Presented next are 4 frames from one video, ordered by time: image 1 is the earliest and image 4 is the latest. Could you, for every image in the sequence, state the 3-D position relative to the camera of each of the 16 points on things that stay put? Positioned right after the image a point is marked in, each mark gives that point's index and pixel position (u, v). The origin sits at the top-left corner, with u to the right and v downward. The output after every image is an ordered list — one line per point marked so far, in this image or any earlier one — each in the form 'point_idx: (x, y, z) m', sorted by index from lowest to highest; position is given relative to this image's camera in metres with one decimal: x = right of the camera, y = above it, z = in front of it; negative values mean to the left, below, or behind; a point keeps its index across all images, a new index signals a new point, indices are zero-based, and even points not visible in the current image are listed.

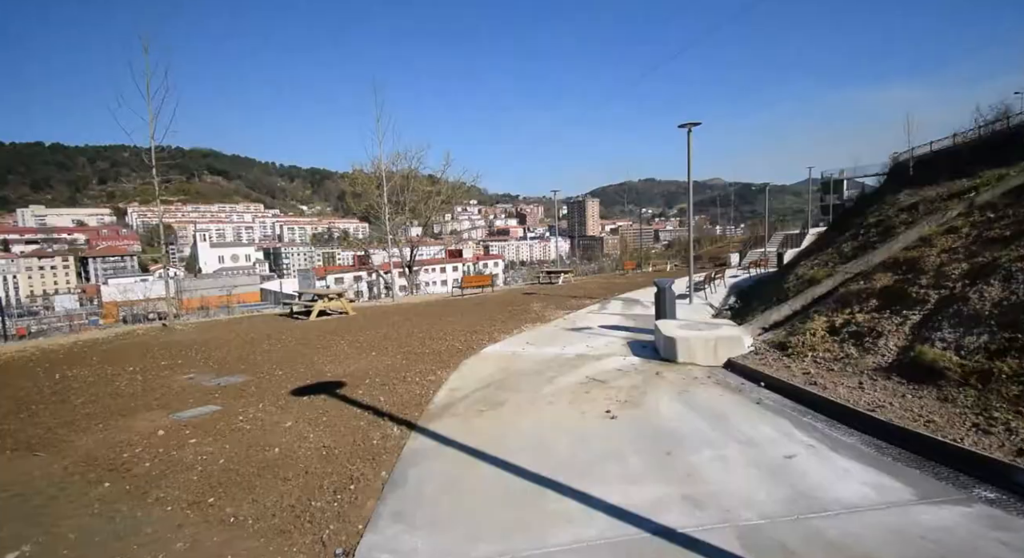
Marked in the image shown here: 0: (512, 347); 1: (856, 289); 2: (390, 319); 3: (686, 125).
0: (0.0, -1.2, +8.7) m
1: (+5.1, -0.1, +7.1) m
2: (-3.2, -1.1, +12.7) m
3: (+4.7, +4.1, +13.2) m
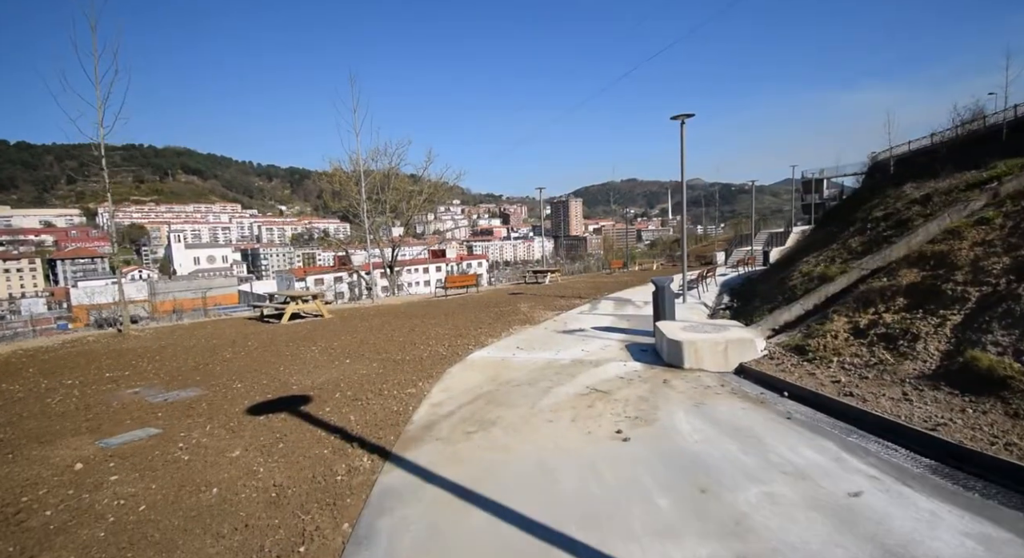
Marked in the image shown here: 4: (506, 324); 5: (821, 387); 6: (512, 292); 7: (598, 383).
0: (-0.2, -1.2, +7.9) m
1: (+4.9, -0.1, +6.5) m
2: (-3.5, -1.1, +11.8) m
3: (+4.3, +4.2, +12.6) m
4: (-0.1, -1.0, +11.1) m
5: (+3.3, -1.1, +5.1) m
6: (+0.1, -0.5, +17.7) m
7: (+1.1, -1.3, +6.1) m
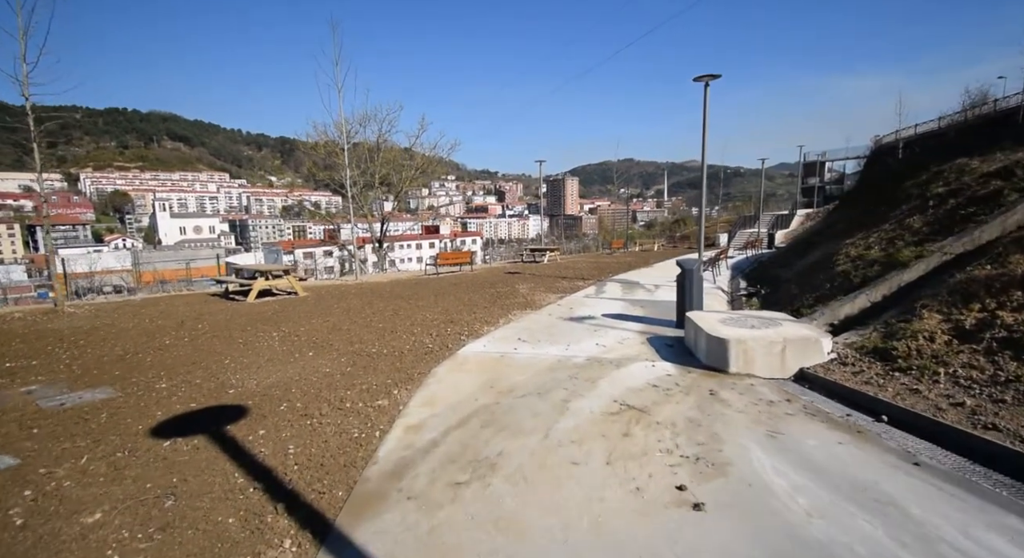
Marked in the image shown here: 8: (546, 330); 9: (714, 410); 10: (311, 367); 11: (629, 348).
0: (-0.2, -0.9, +6.5) m
1: (+5.0, 0.0, +5.2) m
2: (-3.6, -0.5, +10.3) m
3: (+4.4, +4.6, +11.0) m
4: (-0.2, -0.6, +9.7) m
5: (+3.3, -1.0, +3.8) m
6: (-0.1, +0.3, +16.2) m
7: (+1.1, -1.1, +4.7) m
8: (+0.5, -0.8, +7.6) m
9: (+1.8, -1.1, +4.3) m
10: (-2.3, -1.0, +5.6) m
11: (+1.6, -0.9, +6.6) m
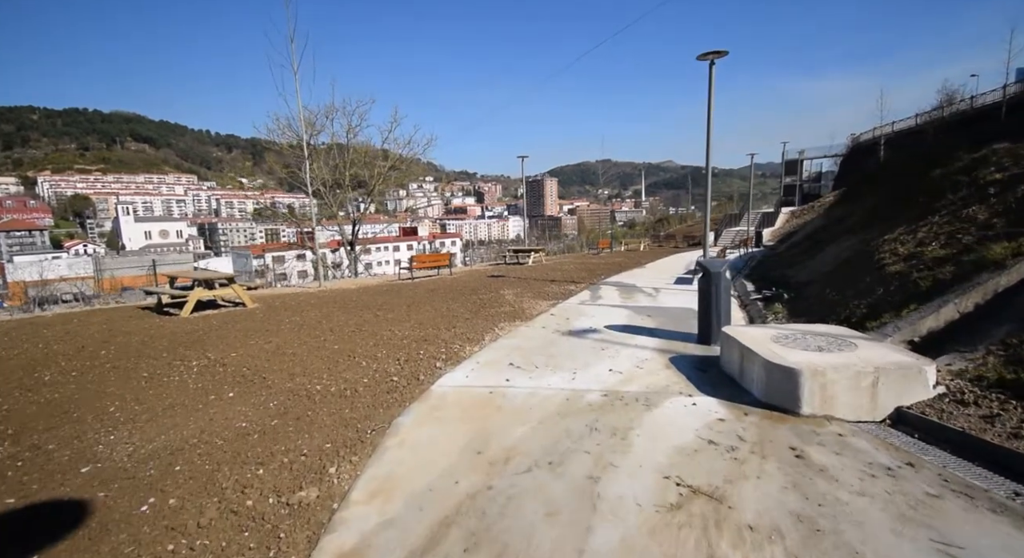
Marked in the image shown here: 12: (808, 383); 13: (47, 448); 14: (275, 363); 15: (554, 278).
0: (-0.3, -1.0, +5.0) m
1: (+4.9, 0.0, +3.8) m
2: (-3.8, -0.7, +8.7) m
3: (+4.0, +4.5, +9.7) m
4: (-0.4, -0.7, +8.2) m
5: (+3.3, -1.1, +2.4) m
6: (-0.6, +0.1, +14.7) m
7: (+1.1, -1.2, +3.2) m
8: (+0.4, -0.9, +6.1) m
9: (+1.8, -1.2, +2.8) m
10: (-2.4, -1.2, +4.0) m
11: (+1.5, -1.0, +5.1) m
12: (+2.4, -0.8, +3.9) m
13: (-3.5, -1.3, +3.7) m
14: (-2.7, -1.0, +5.7) m
15: (+1.2, 0.0, +13.9) m
